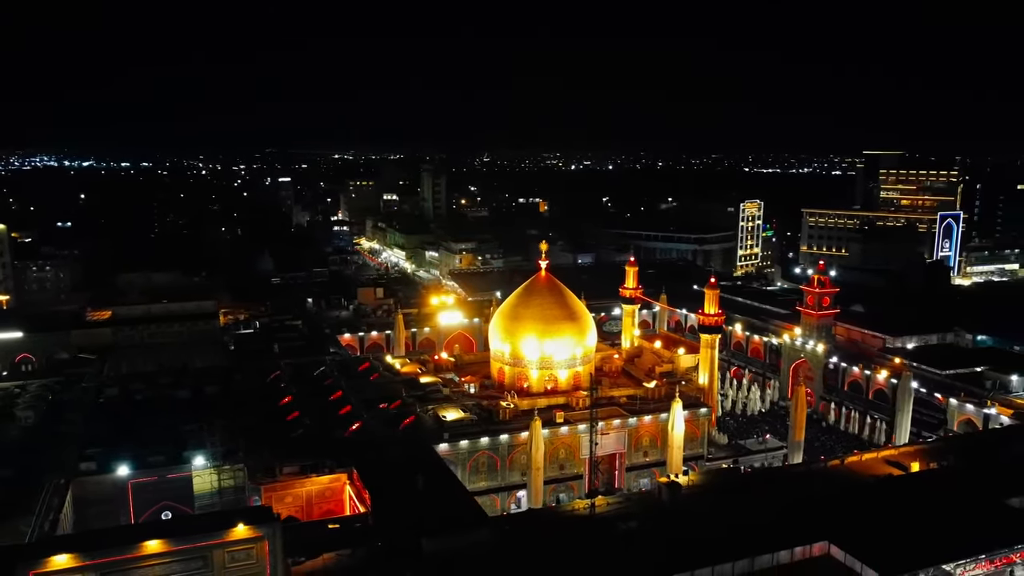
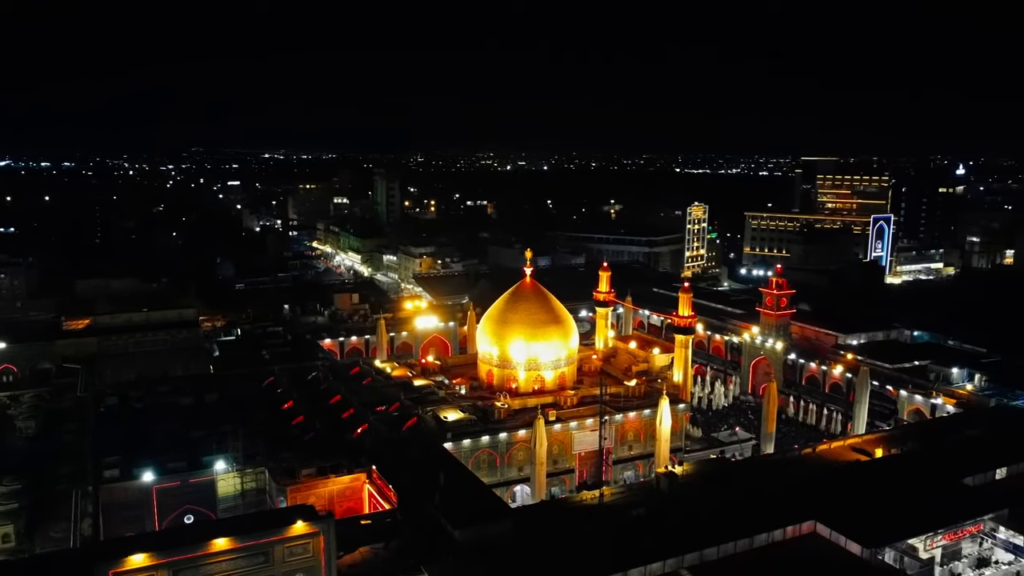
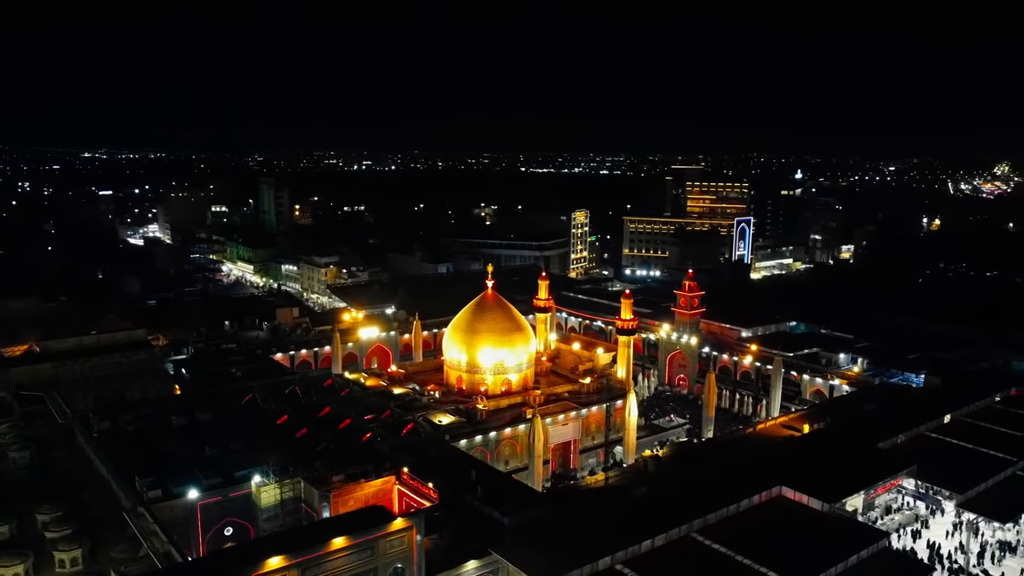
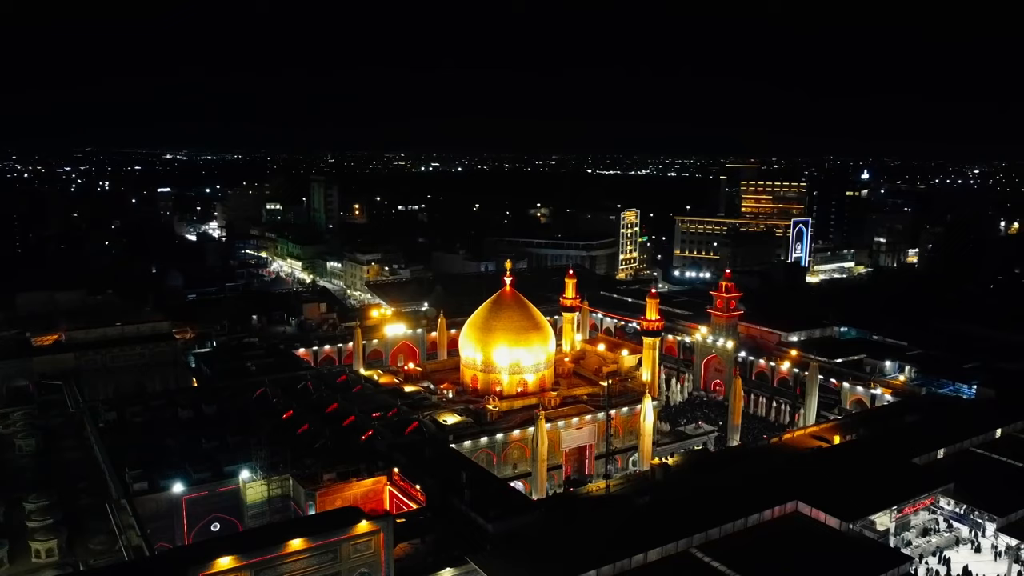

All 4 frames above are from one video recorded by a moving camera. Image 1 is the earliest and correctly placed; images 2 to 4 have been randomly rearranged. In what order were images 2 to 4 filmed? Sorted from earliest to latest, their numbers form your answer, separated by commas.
2, 4, 3
